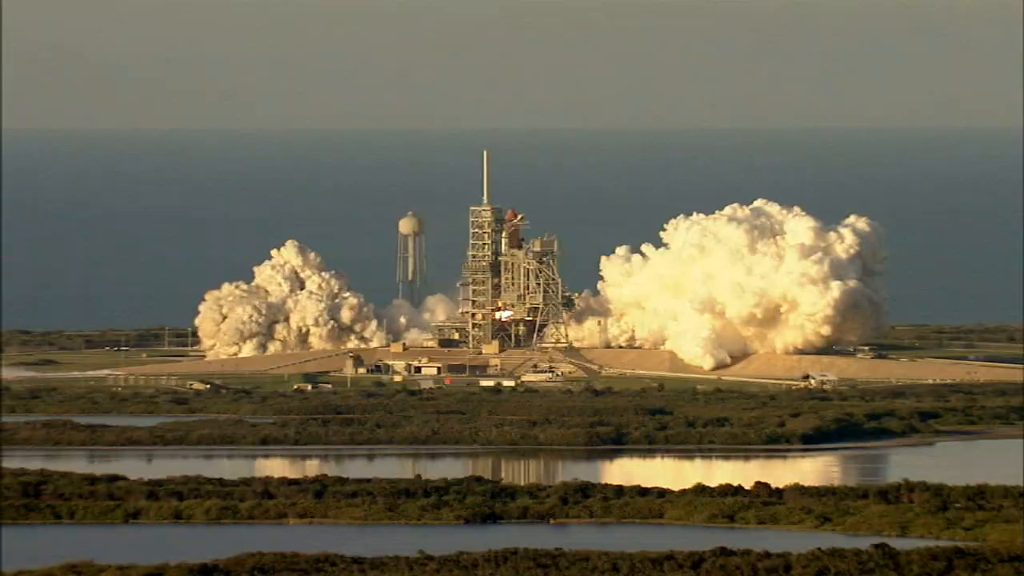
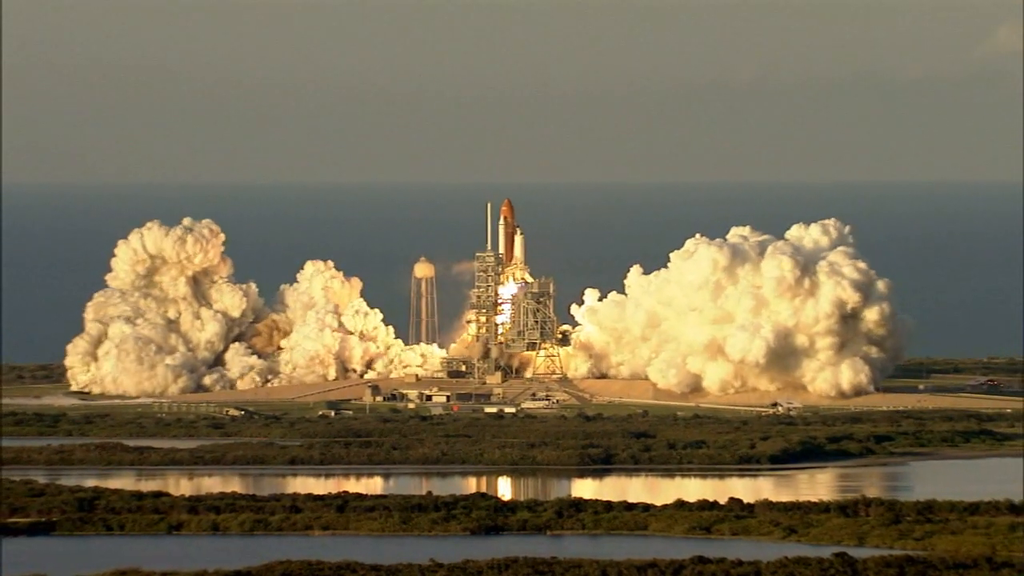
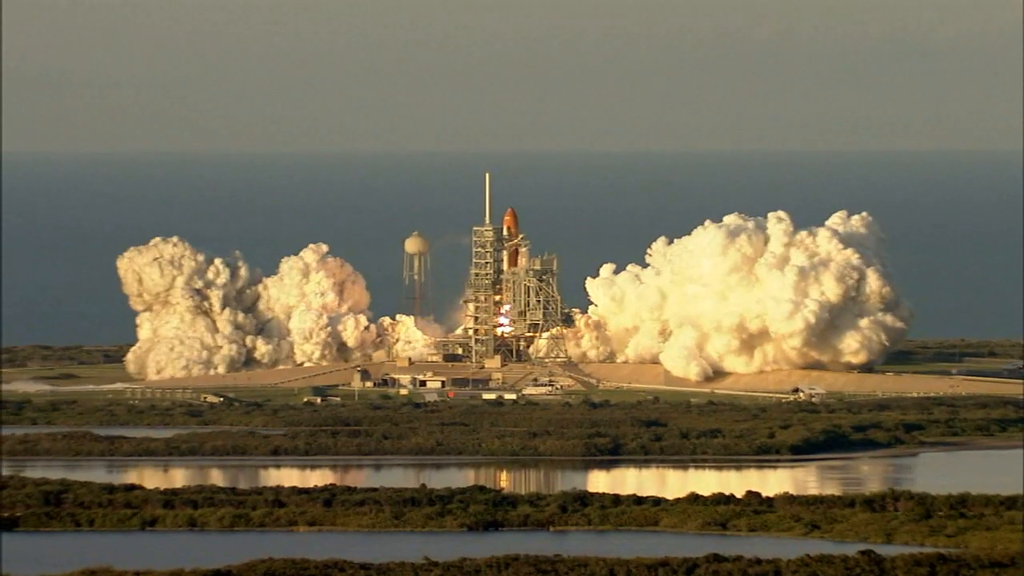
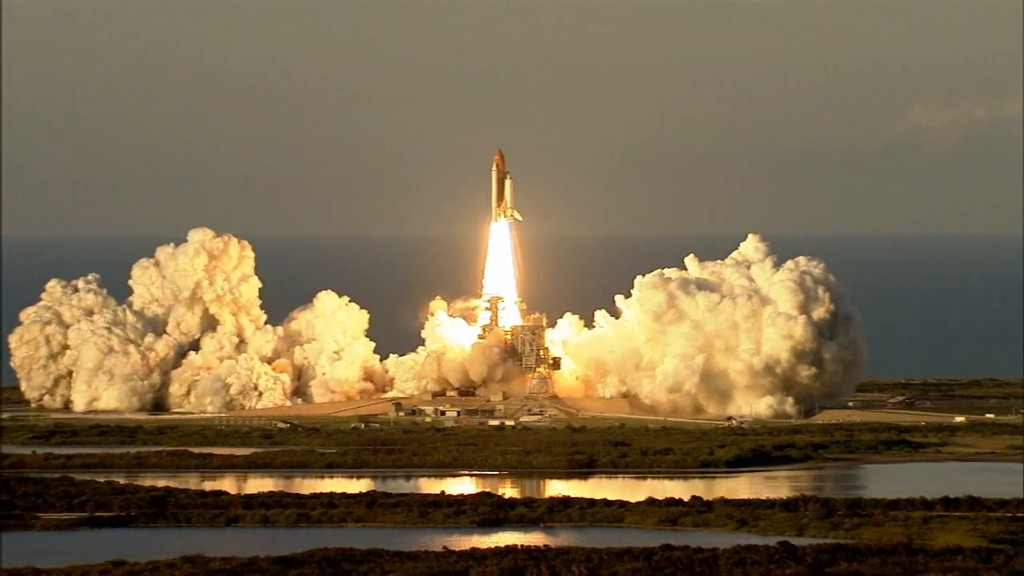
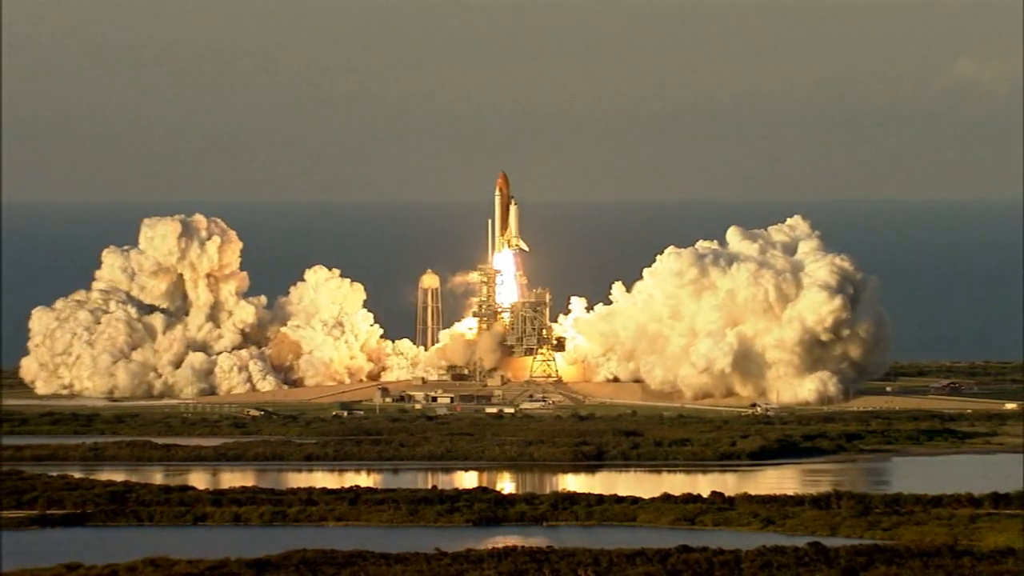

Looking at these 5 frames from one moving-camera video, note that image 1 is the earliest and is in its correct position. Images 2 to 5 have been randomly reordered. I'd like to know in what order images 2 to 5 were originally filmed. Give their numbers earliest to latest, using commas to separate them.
3, 2, 5, 4
